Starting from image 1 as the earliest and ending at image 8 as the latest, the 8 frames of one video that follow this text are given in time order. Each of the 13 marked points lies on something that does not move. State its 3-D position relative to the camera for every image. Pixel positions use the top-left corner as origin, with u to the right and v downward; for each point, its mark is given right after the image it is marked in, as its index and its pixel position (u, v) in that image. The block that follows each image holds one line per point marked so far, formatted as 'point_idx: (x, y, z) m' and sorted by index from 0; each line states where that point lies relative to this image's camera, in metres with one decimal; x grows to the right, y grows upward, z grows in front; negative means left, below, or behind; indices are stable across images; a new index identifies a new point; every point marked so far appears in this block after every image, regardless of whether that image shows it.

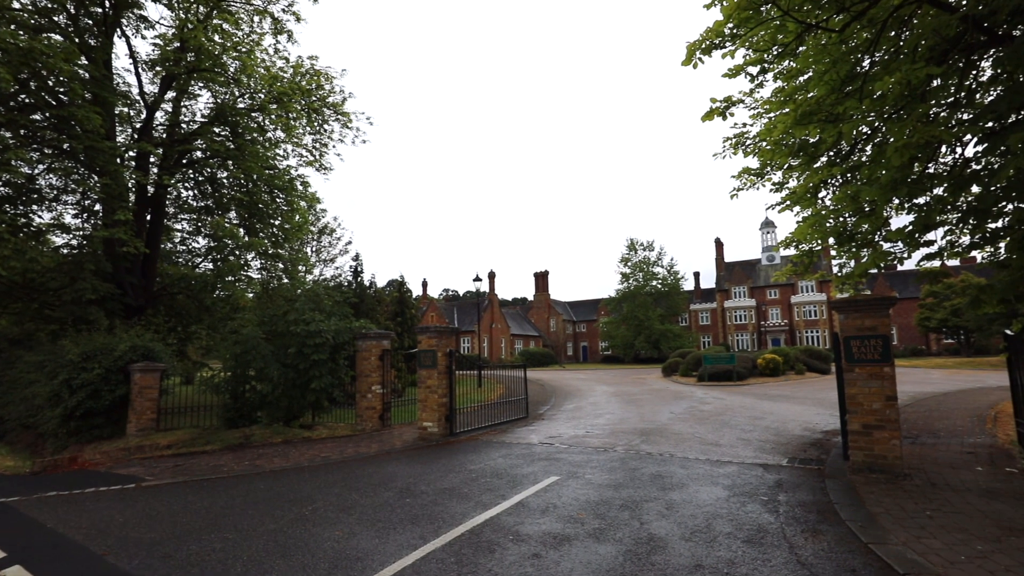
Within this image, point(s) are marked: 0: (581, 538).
0: (+0.7, -2.7, +5.4) m
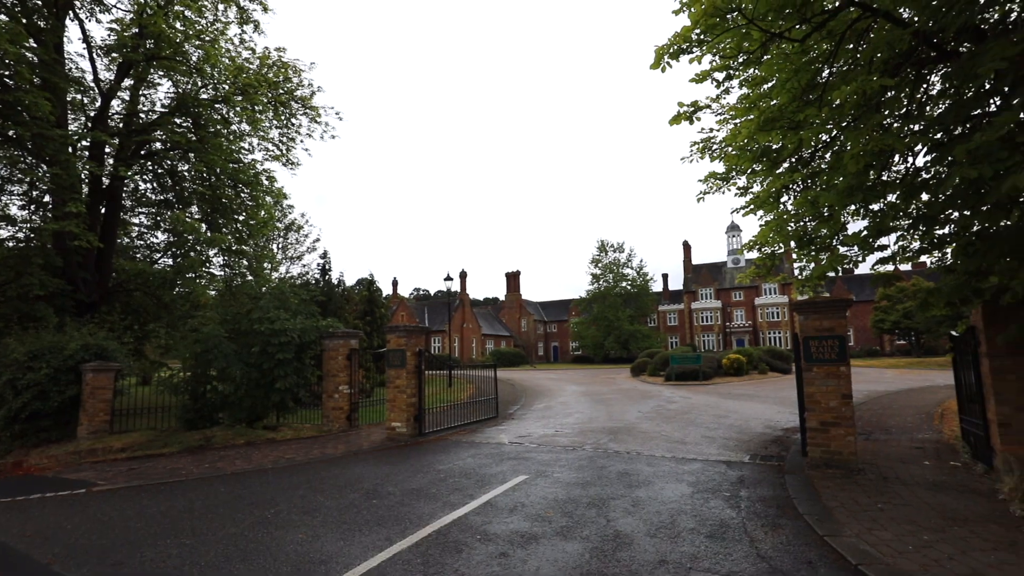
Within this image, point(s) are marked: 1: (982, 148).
0: (+0.4, -2.7, +5.5) m
1: (+4.4, +1.3, +4.7) m
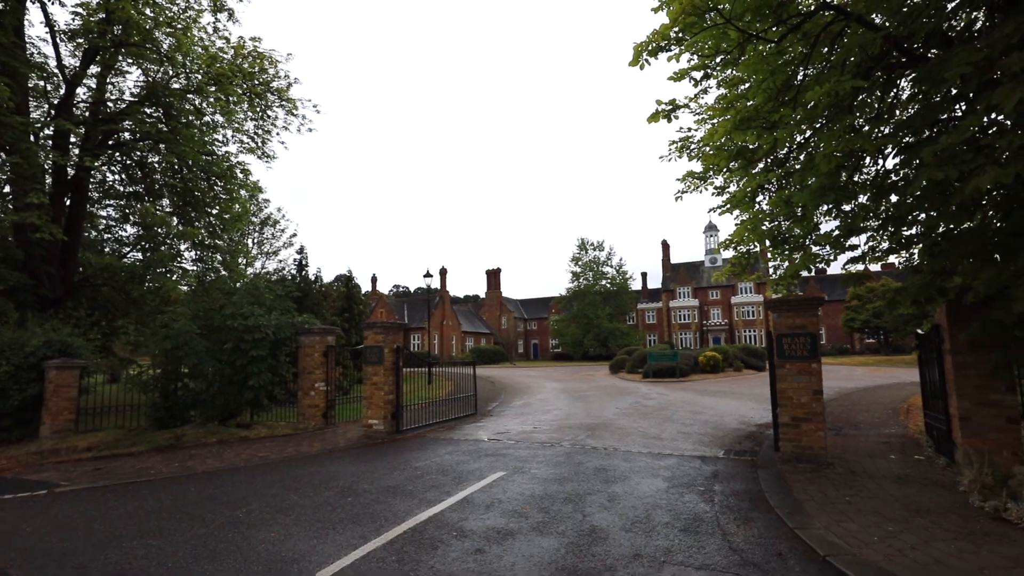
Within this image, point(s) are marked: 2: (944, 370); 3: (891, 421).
0: (+0.1, -2.6, +5.5) m
1: (+4.2, +1.3, +4.9) m
2: (+6.8, -1.3, +7.9) m
3: (+9.4, -3.3, +12.5) m
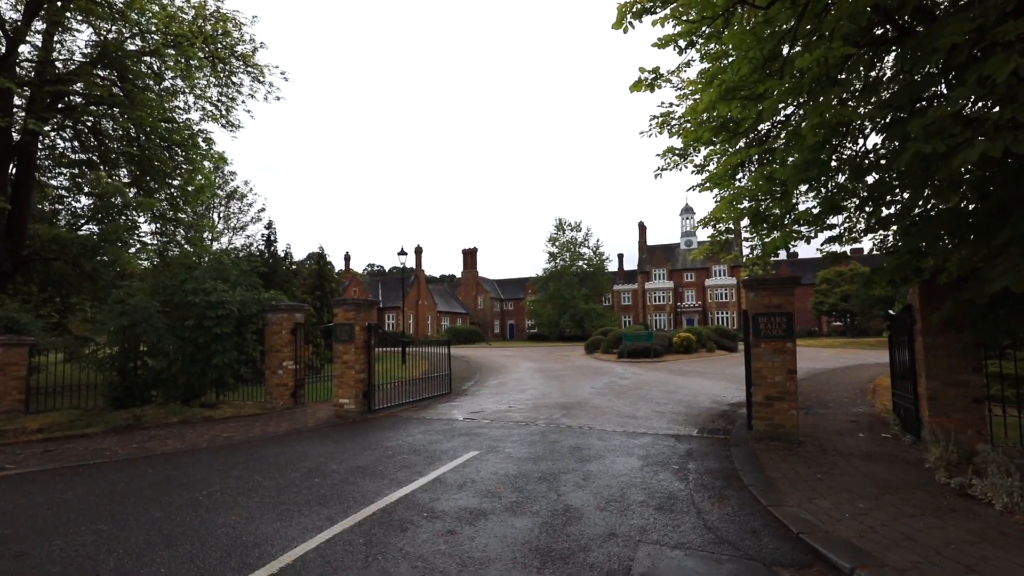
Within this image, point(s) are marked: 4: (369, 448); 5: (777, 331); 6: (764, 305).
0: (-0.2, -2.4, +5.3) m
1: (+4.0, +1.5, +4.8) m
2: (+6.4, -1.0, +8.0) m
3: (+8.8, -2.9, +12.8) m
4: (-2.3, -2.6, +8.1) m
5: (+4.4, -0.7, +8.3) m
6: (+4.2, -0.3, +8.4) m
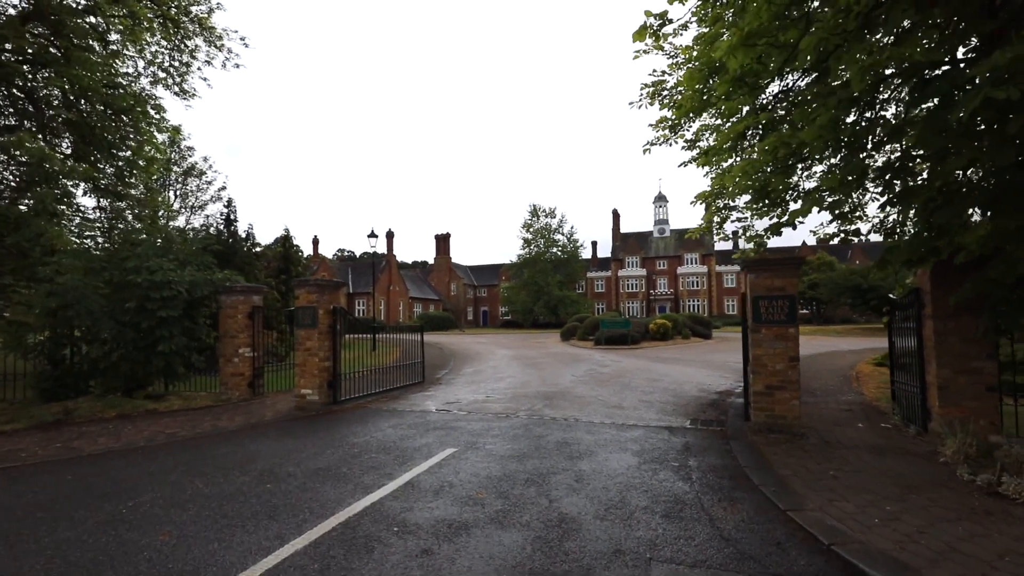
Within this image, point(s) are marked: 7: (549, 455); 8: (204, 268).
0: (-0.3, -2.1, +4.5) m
1: (+3.9, +1.7, +4.1) m
2: (+6.1, -0.7, +7.5) m
3: (+8.2, -2.5, +12.5) m
4: (-2.6, -2.3, +7.2) m
5: (+4.1, -0.4, +7.7) m
6: (+3.9, 0.0, +7.8) m
7: (+0.5, -2.2, +6.6) m
8: (-7.4, +0.5, +12.1) m
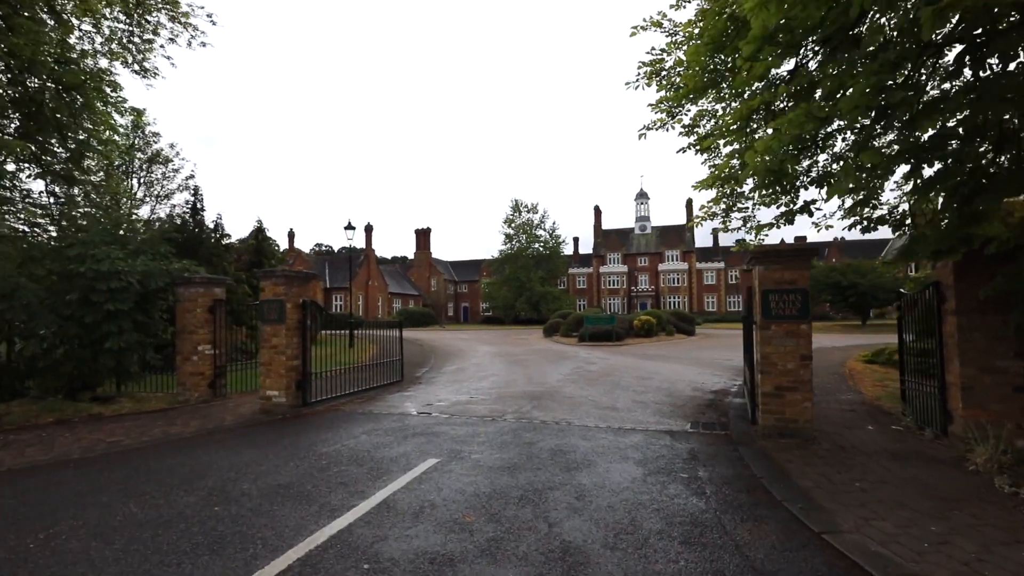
0: (-0.3, -2.0, +3.8) m
1: (+3.9, +1.8, +3.5) m
2: (+6.0, -0.6, +7.0) m
3: (+7.9, -2.4, +12.0) m
4: (-2.7, -2.1, +6.4) m
5: (+3.9, -0.3, +7.1) m
6: (+3.8, +0.1, +7.2) m
7: (+0.4, -2.1, +5.9) m
8: (-7.7, +0.7, +11.0) m
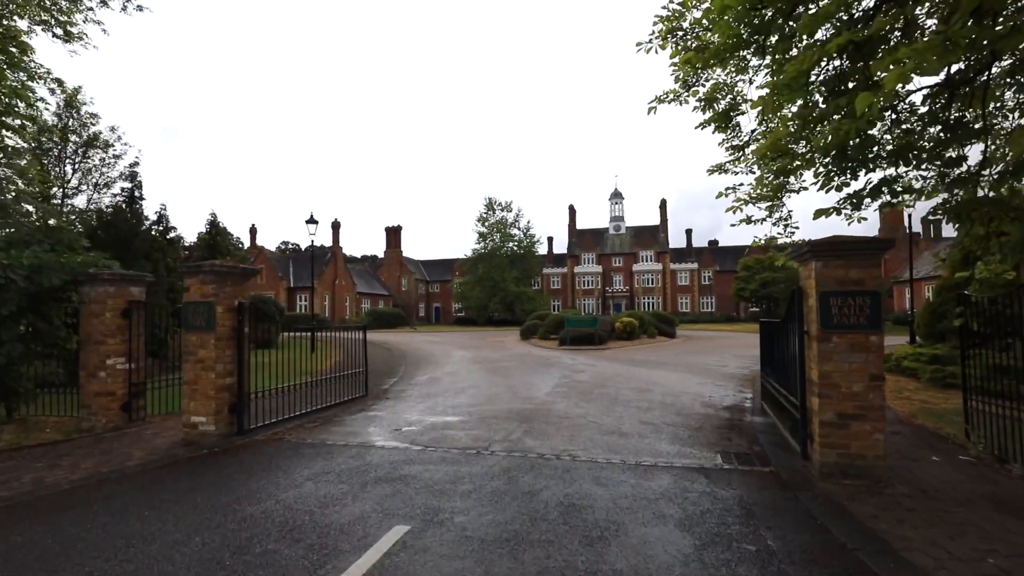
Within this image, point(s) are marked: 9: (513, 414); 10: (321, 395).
0: (-0.2, -2.0, +2.1) m
1: (+4.1, +1.8, +2.0) m
2: (+5.9, -0.6, +5.7) m
3: (+7.5, -2.4, +10.8) m
4: (-2.7, -2.1, +4.5) m
5: (+3.9, -0.3, +5.6) m
6: (+3.7, +0.1, +5.8) m
7: (+0.4, -2.1, +4.2) m
8: (-8.0, +0.7, +8.9) m
9: (0.0, -2.3, +9.2) m
10: (-4.0, -2.2, +10.5) m
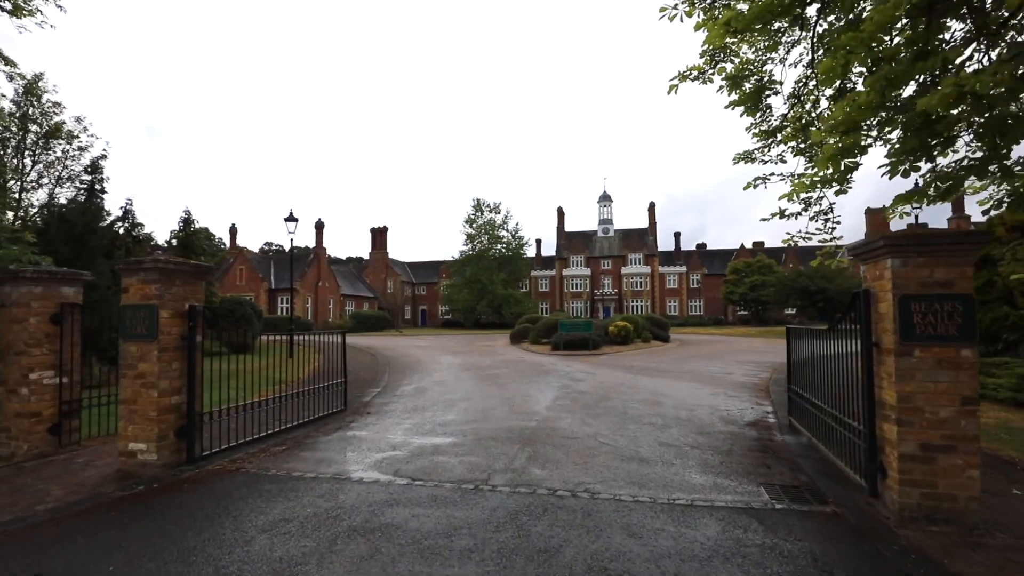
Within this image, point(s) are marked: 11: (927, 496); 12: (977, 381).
0: (0.0, -2.0, +1.0) m
1: (+4.3, +1.8, +1.0) m
2: (+6.0, -0.7, +4.7) m
3: (+7.5, -2.5, +9.9) m
4: (-2.6, -2.1, +3.3) m
5: (+4.0, -0.4, +4.6) m
6: (+3.8, +0.1, +4.7) m
7: (+0.5, -2.1, +3.1) m
8: (-8.0, +0.7, +7.6) m
9: (0.0, -2.3, +8.1) m
10: (-4.1, -2.3, +9.2) m
11: (+3.8, -1.9, +4.6) m
12: (+4.2, -0.8, +4.5) m
